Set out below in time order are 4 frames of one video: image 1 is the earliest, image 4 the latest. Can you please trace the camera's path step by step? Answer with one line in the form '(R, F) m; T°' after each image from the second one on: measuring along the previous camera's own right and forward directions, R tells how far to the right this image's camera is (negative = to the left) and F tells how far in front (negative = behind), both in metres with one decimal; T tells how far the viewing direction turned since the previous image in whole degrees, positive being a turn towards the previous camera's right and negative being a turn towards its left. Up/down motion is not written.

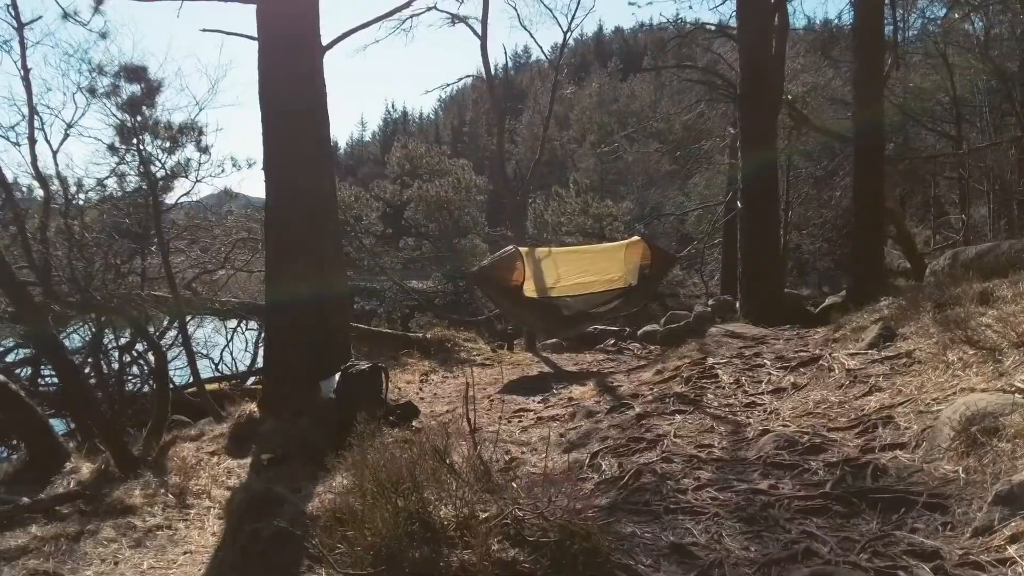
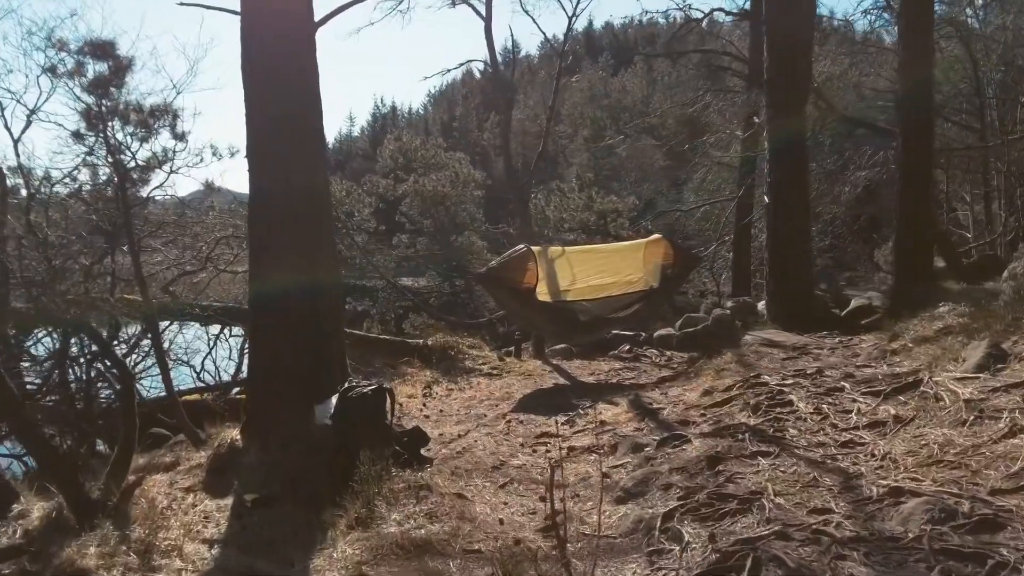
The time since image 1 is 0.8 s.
(-0.2, +0.8) m; +1°
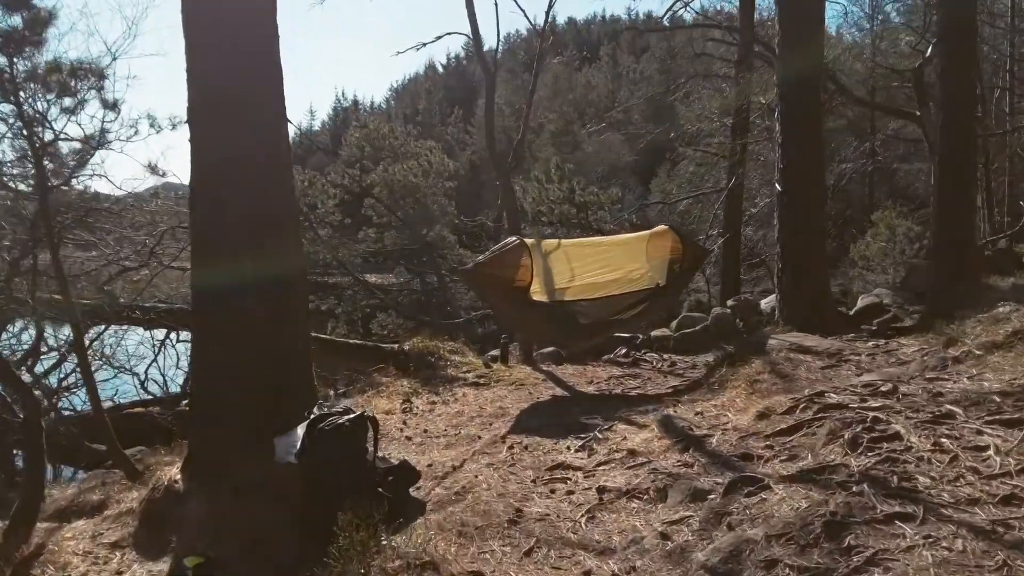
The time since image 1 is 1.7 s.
(-0.2, +1.0) m; +2°
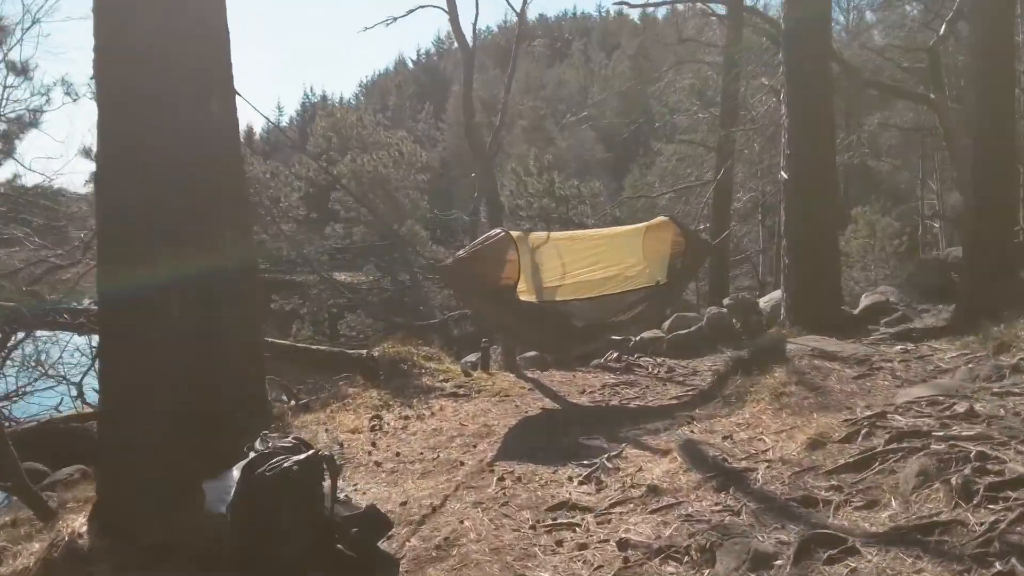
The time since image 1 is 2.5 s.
(-0.1, +0.8) m; +2°
